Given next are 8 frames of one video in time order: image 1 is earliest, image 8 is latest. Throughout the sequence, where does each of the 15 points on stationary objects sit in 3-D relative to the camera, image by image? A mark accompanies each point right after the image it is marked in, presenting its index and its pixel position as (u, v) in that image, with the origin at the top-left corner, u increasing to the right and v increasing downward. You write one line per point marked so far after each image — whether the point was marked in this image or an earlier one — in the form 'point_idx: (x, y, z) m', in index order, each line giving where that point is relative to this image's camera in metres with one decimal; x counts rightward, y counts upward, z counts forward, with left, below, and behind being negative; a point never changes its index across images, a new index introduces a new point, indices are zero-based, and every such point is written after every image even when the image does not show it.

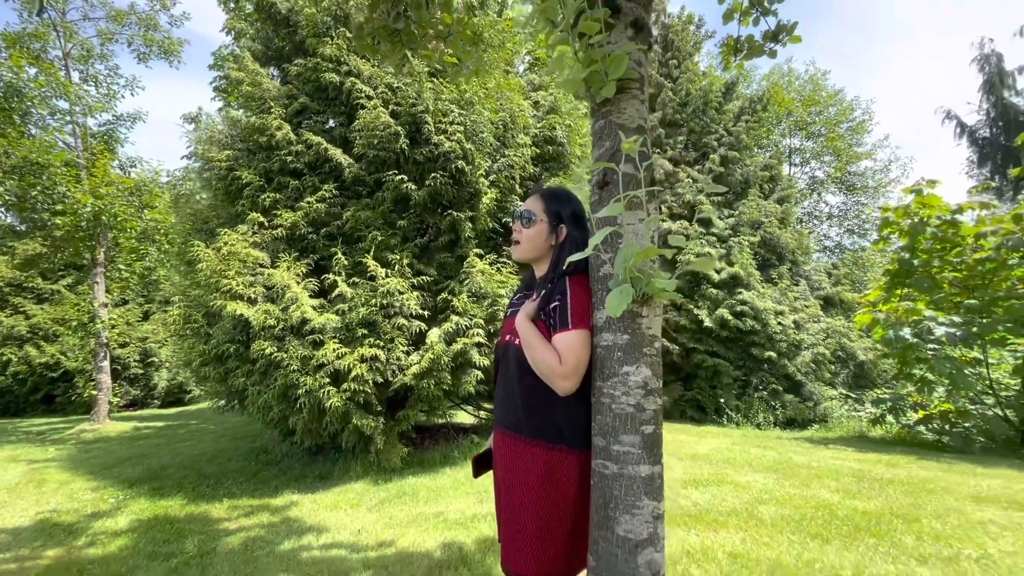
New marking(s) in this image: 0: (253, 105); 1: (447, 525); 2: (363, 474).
0: (-3.4, +2.4, +6.2) m
1: (-0.5, -2.0, +4.0) m
2: (-1.8, -2.2, +5.7) m
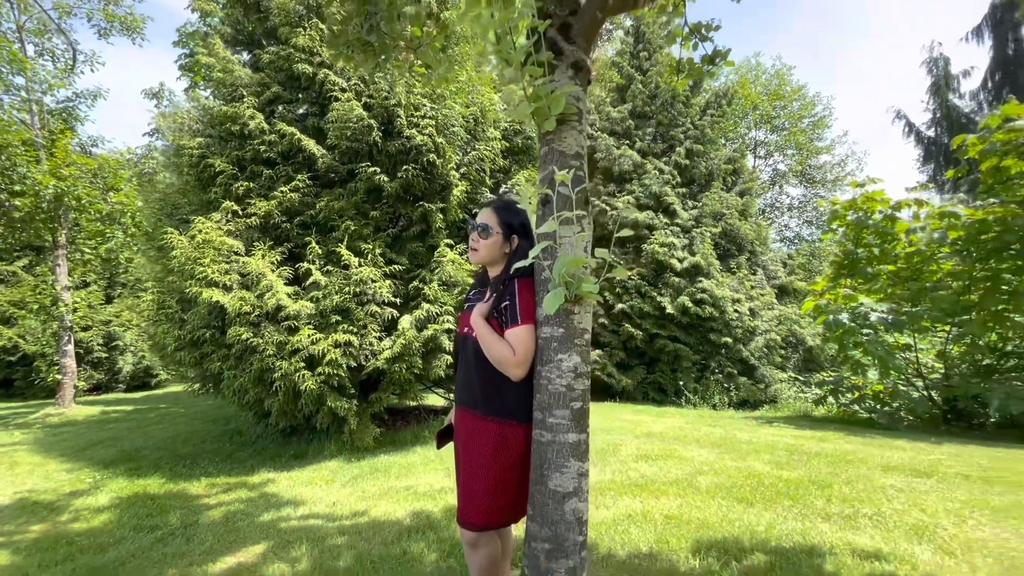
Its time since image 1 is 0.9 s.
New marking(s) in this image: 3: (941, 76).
0: (-3.8, +2.5, +6.2) m
1: (-0.9, -1.9, +4.4) m
2: (-2.2, -2.1, +6.0) m
3: (+12.9, +6.3, +14.3) m
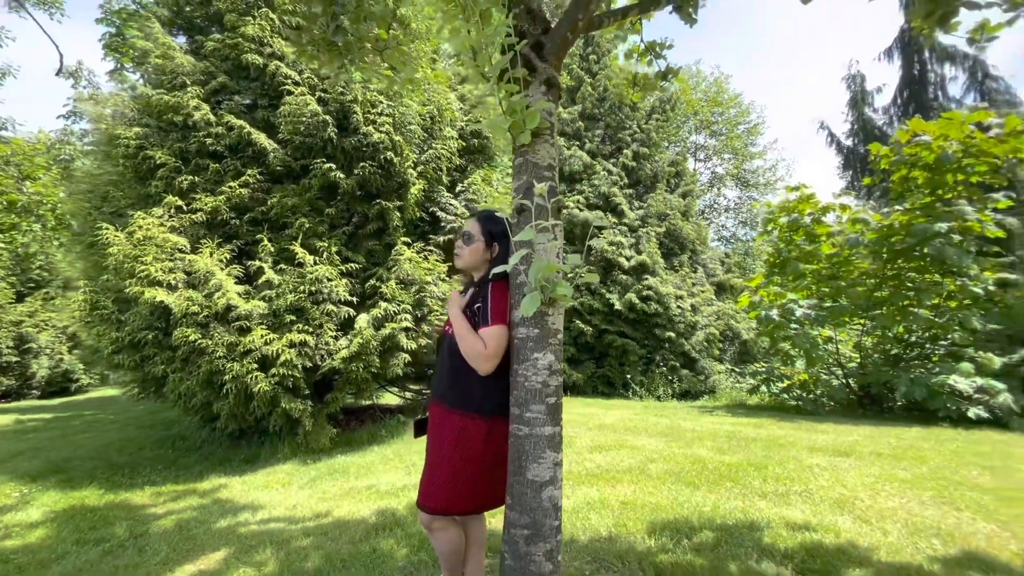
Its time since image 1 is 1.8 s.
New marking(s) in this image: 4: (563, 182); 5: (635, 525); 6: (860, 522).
0: (-4.3, +2.6, +5.9) m
1: (-1.2, -1.9, +4.4) m
2: (-2.7, -2.1, +5.9) m
3: (+11.4, +6.4, +15.7) m
4: (+1.5, +3.2, +14.4) m
5: (+0.9, -1.7, +3.4) m
6: (+2.5, -1.6, +3.4) m
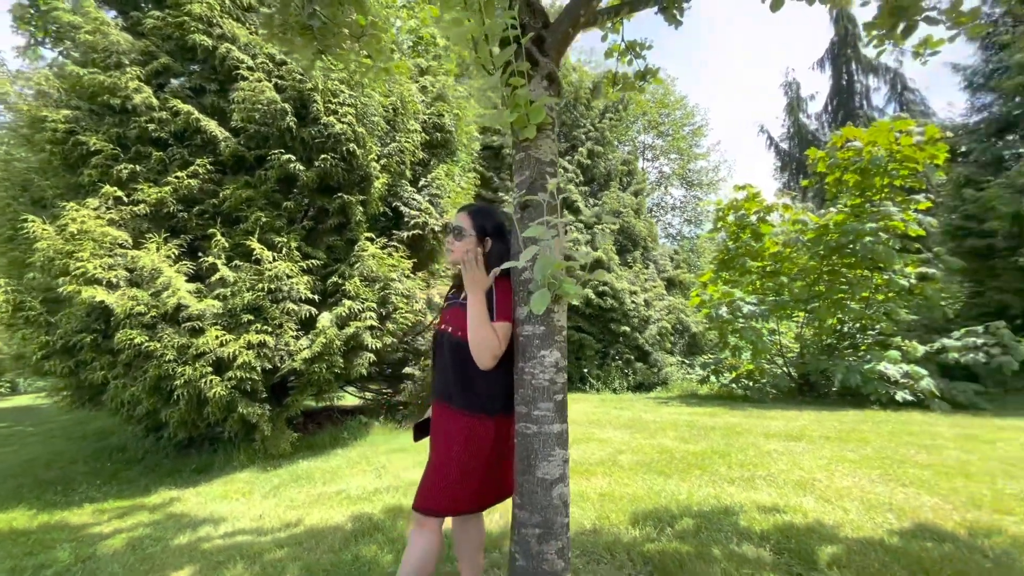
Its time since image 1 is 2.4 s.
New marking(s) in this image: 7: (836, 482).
0: (-4.7, +2.6, +5.4) m
1: (-1.4, -1.9, +4.2) m
2: (-3.1, -2.0, +5.5) m
3: (+9.9, +6.6, +16.7) m
4: (+0.2, +3.3, +14.4) m
5: (+0.8, -1.7, +3.5) m
6: (+2.3, -1.6, +3.6) m
7: (+2.7, -1.6, +4.0) m
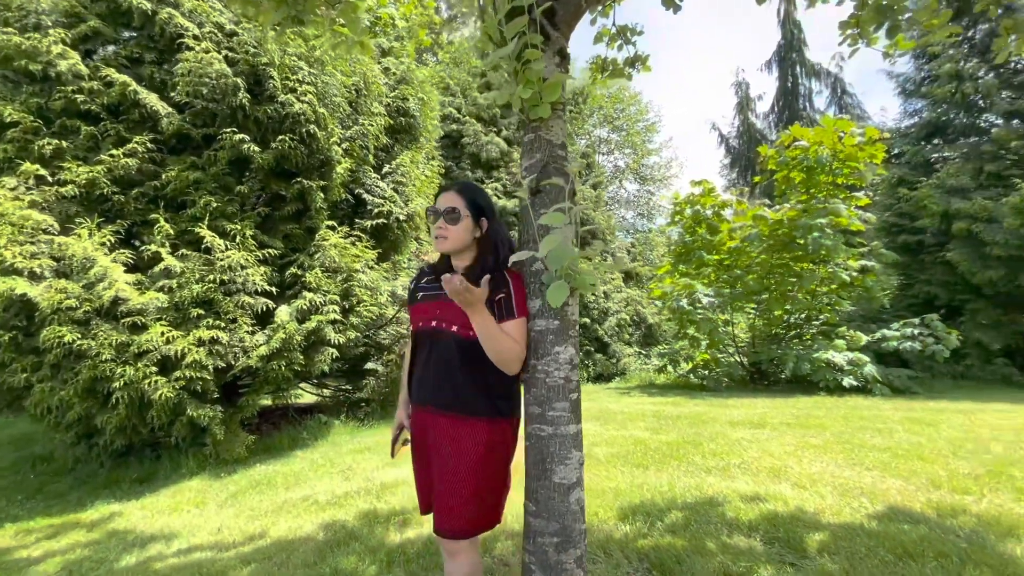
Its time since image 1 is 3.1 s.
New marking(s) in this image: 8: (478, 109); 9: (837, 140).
0: (-4.9, +2.7, +4.7) m
1: (-1.6, -1.8, +4.0) m
2: (-3.3, -1.9, +5.1) m
3: (+8.4, +6.9, +17.3) m
4: (-1.0, +3.5, +14.2) m
5: (+0.7, -1.6, +3.4) m
6: (+2.2, -1.5, +3.7) m
7: (+2.5, -1.6, +4.1) m
8: (-1.0, +5.4, +14.4) m
9: (+6.0, +2.7, +8.8) m
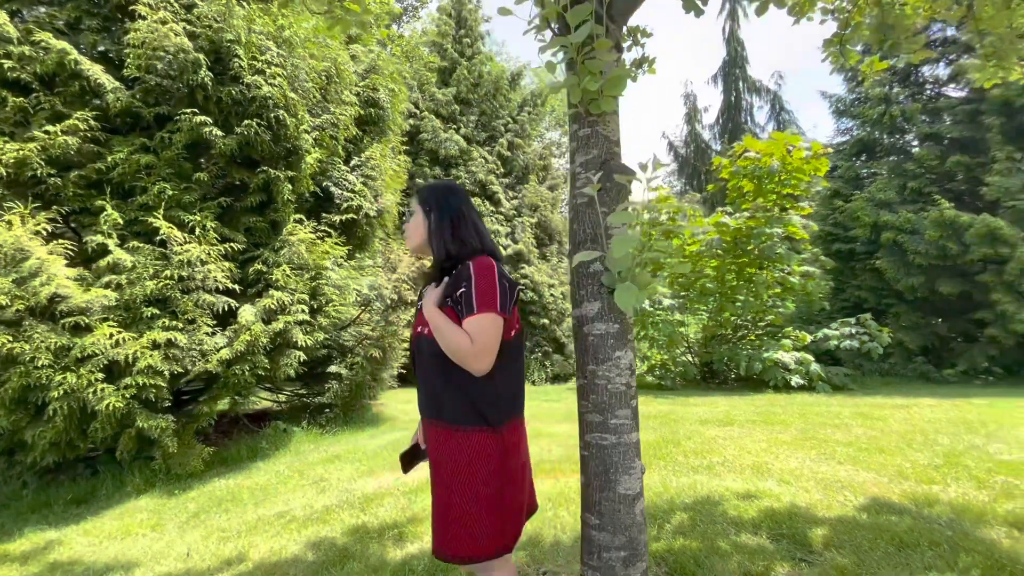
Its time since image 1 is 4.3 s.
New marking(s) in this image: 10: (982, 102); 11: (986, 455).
0: (-5.0, +2.7, +4.0) m
1: (-1.6, -1.8, +3.6) m
2: (-3.5, -1.9, +4.6) m
3: (+6.8, +6.8, +18.2) m
4: (-2.1, +3.6, +13.9) m
5: (+0.7, -1.6, +3.4) m
6: (+2.2, -1.6, +3.8) m
7: (+2.5, -1.6, +4.3) m
8: (-2.2, +5.4, +14.1) m
9: (+5.4, +2.6, +9.4) m
10: (+10.3, +4.1, +10.5) m
11: (+4.3, -1.5, +4.3) m
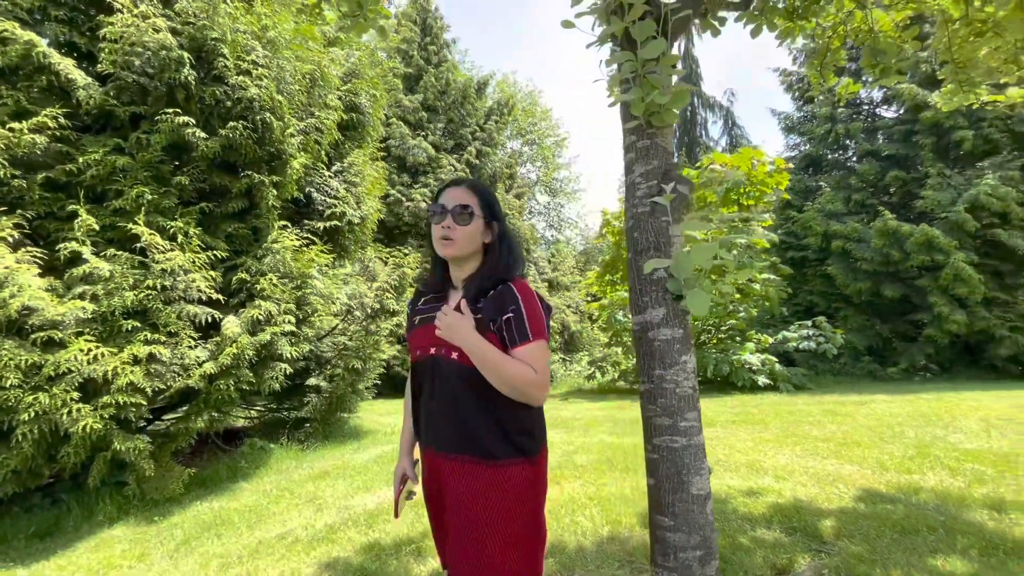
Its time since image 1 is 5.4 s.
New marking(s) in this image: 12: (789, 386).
0: (-4.9, +2.6, +3.6) m
1: (-1.5, -1.9, +3.5) m
2: (-3.5, -2.0, +4.2) m
3: (+5.4, +6.5, +18.9) m
4: (-3.0, +3.3, +13.7) m
5: (+0.8, -1.7, +3.4) m
6: (+2.3, -1.6, +4.0) m
7: (+2.5, -1.6, +4.5) m
8: (-3.2, +5.1, +13.9) m
9: (+4.9, +2.5, +9.9) m
10: (+9.7, +4.0, +11.5) m
11: (+4.3, -1.5, +4.7) m
12: (+5.6, -2.0, +9.7) m
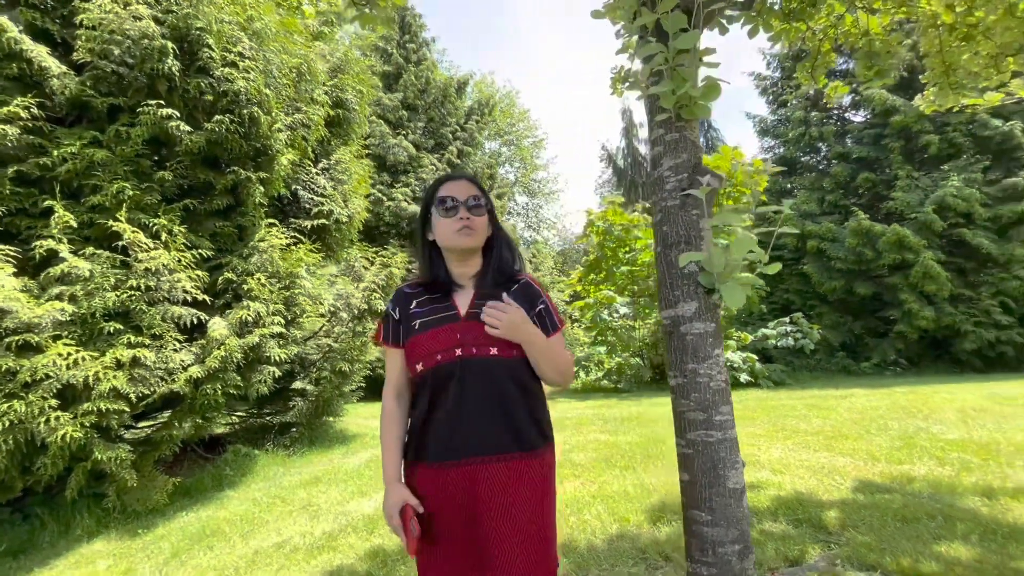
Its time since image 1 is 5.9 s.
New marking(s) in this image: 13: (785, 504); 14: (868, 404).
0: (-4.9, +2.6, +3.3) m
1: (-1.4, -1.9, +3.4) m
2: (-3.4, -2.0, +4.0) m
3: (+4.6, +6.5, +19.1) m
4: (-3.5, +3.3, +13.5) m
5: (+0.9, -1.6, +3.4) m
6: (+2.3, -1.6, +4.1) m
7: (+2.5, -1.6, +4.6) m
8: (-3.7, +5.1, +13.7) m
9: (+4.6, +2.6, +10.1) m
10: (+9.3, +4.0, +11.9) m
11: (+4.3, -1.5, +4.8) m
12: (+5.3, -2.0, +9.9) m
13: (+1.9, -1.5, +3.4) m
14: (+4.9, -1.6, +6.6) m
